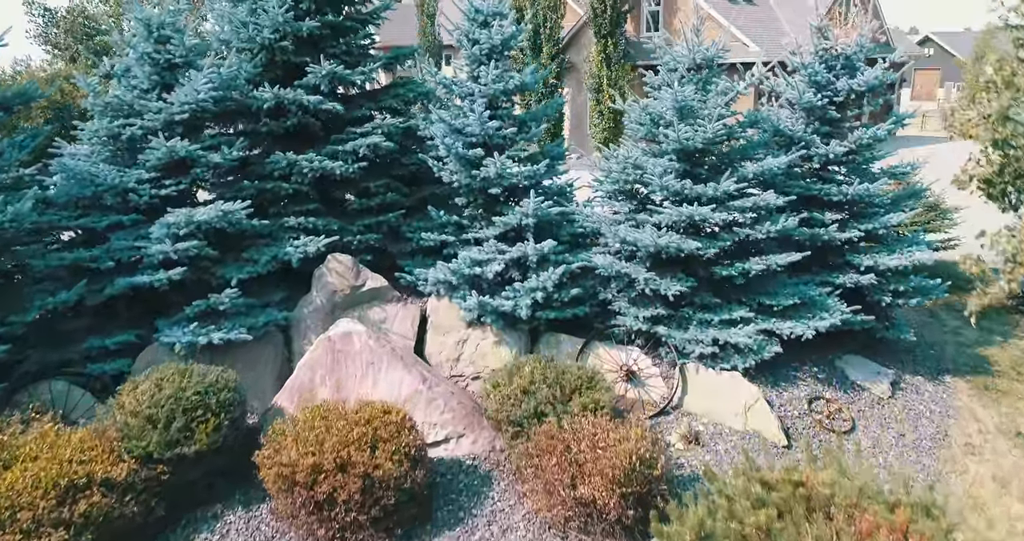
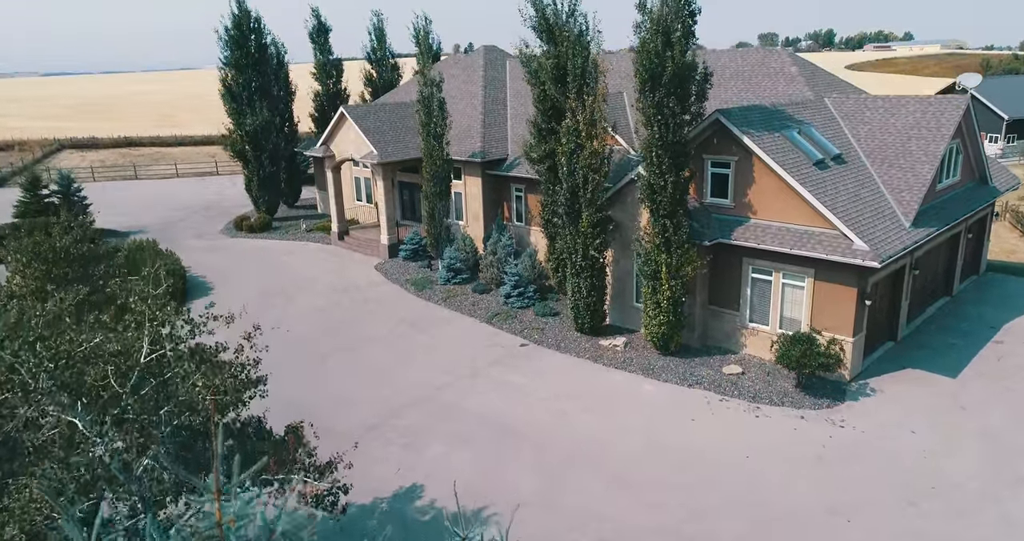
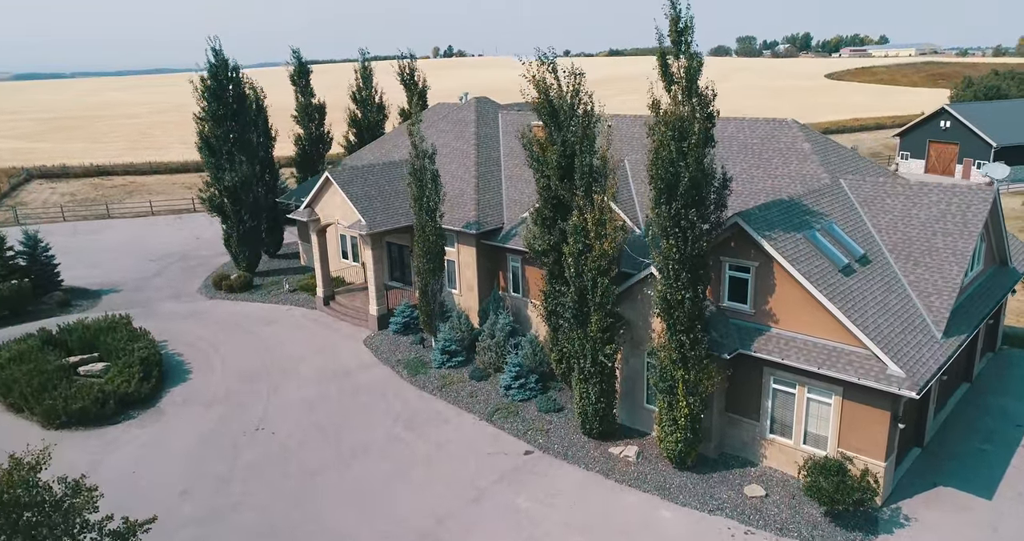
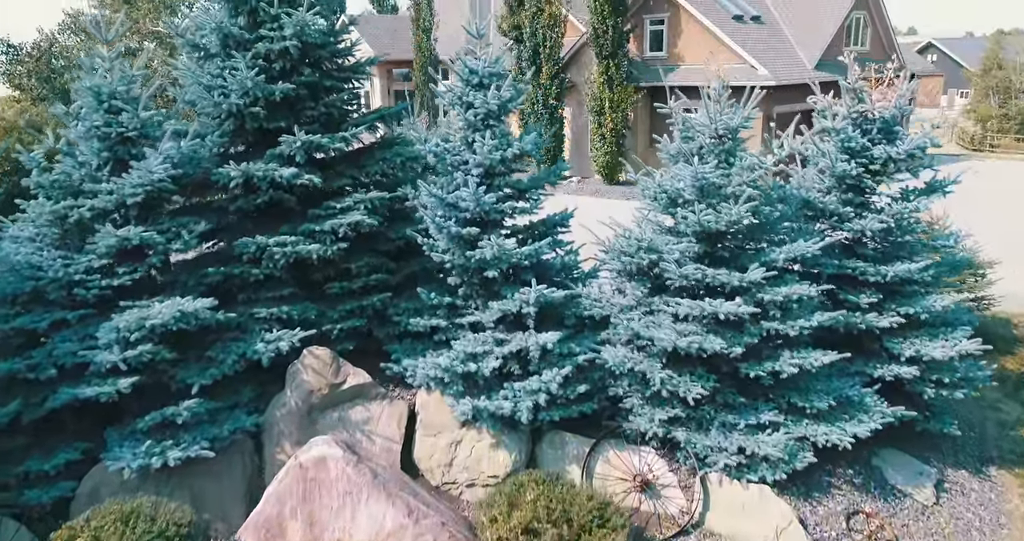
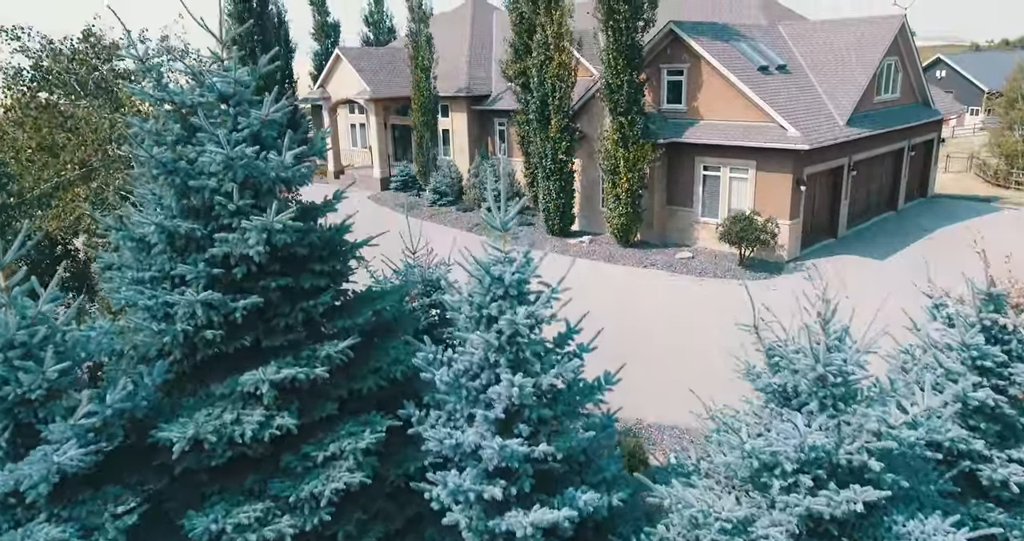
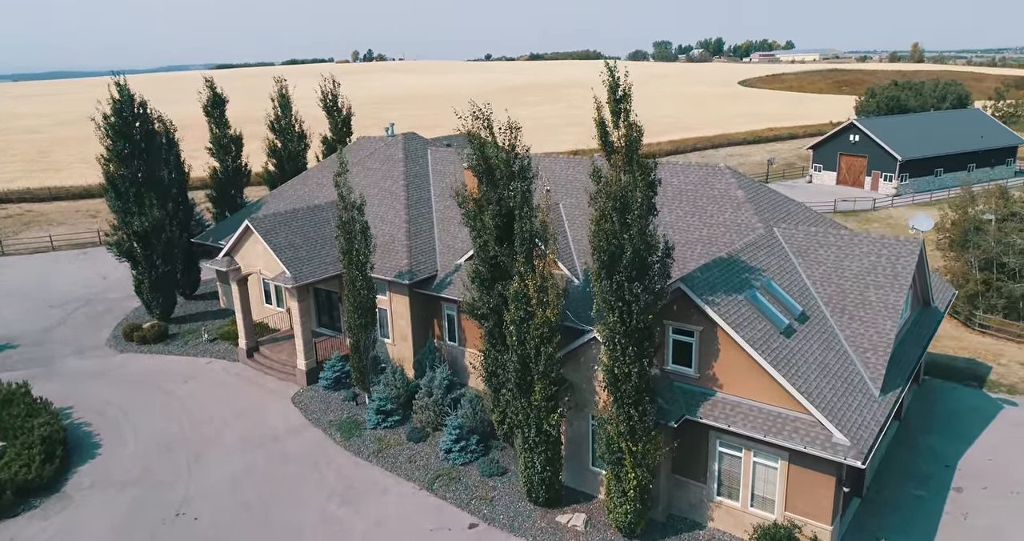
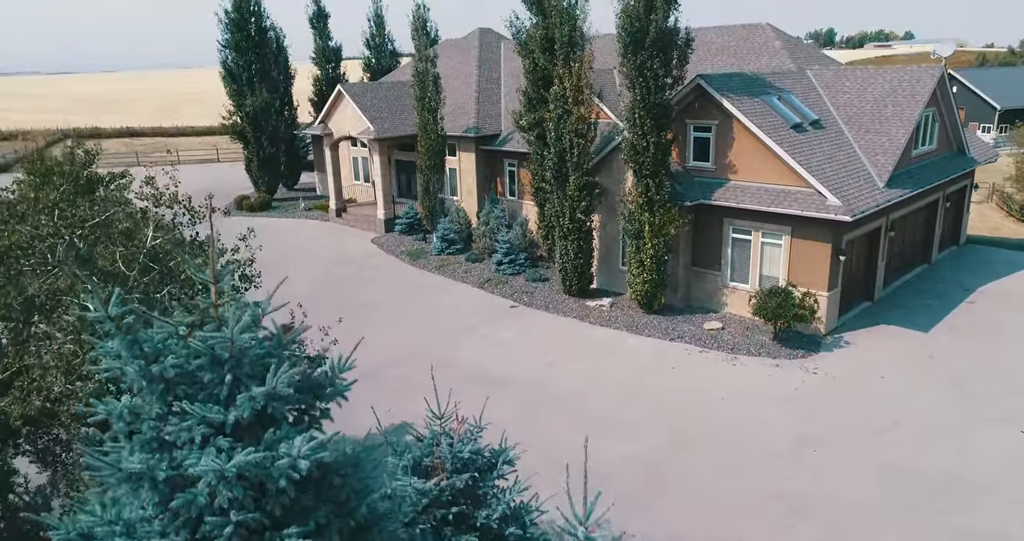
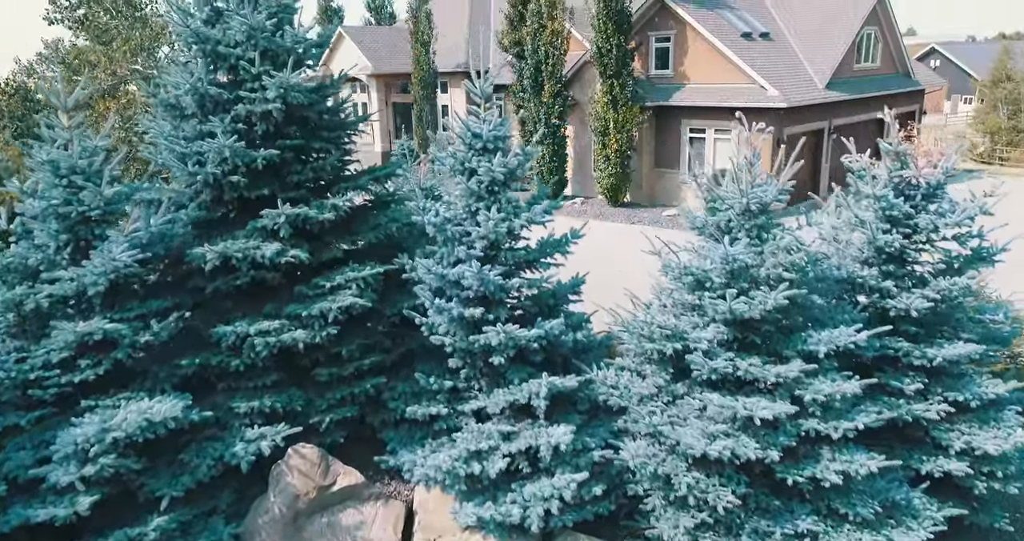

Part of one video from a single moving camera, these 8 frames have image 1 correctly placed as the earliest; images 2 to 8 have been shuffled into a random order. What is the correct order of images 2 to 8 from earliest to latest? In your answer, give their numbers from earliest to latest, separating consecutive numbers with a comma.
4, 8, 5, 7, 2, 3, 6
